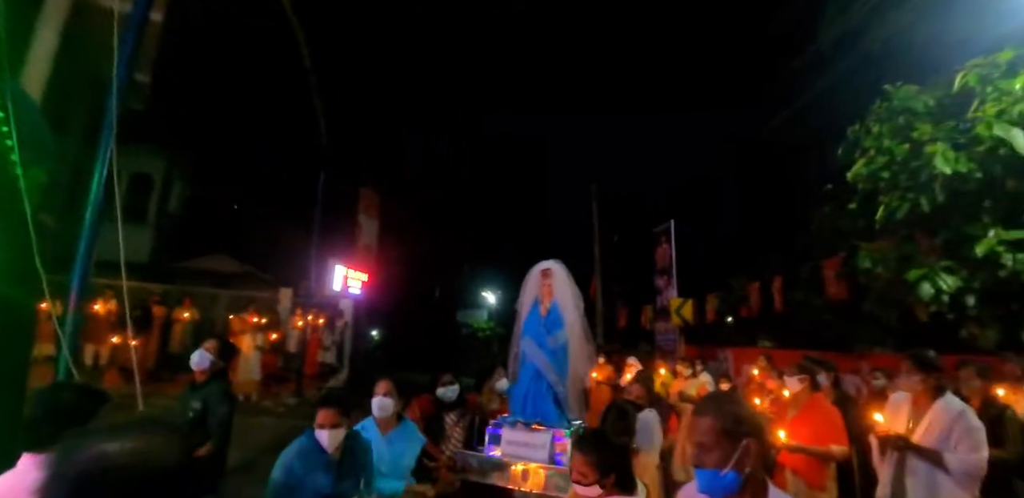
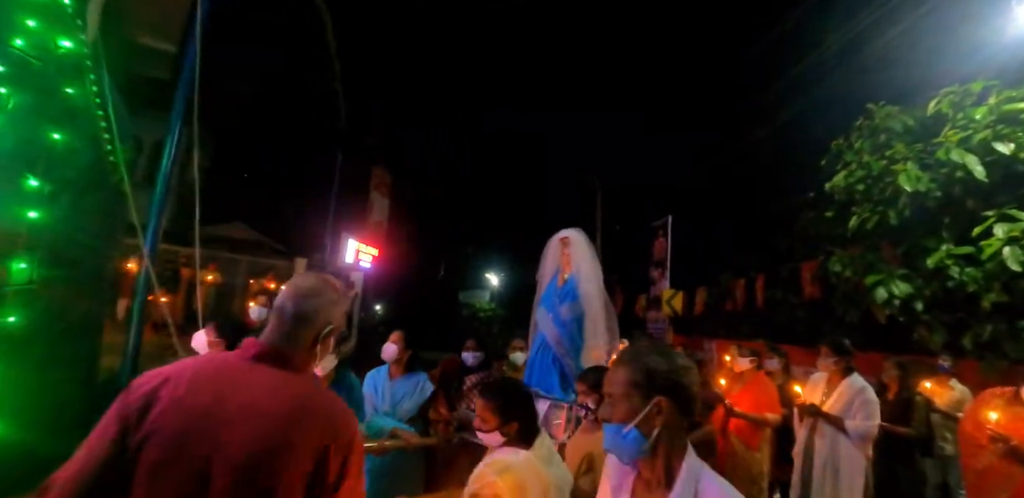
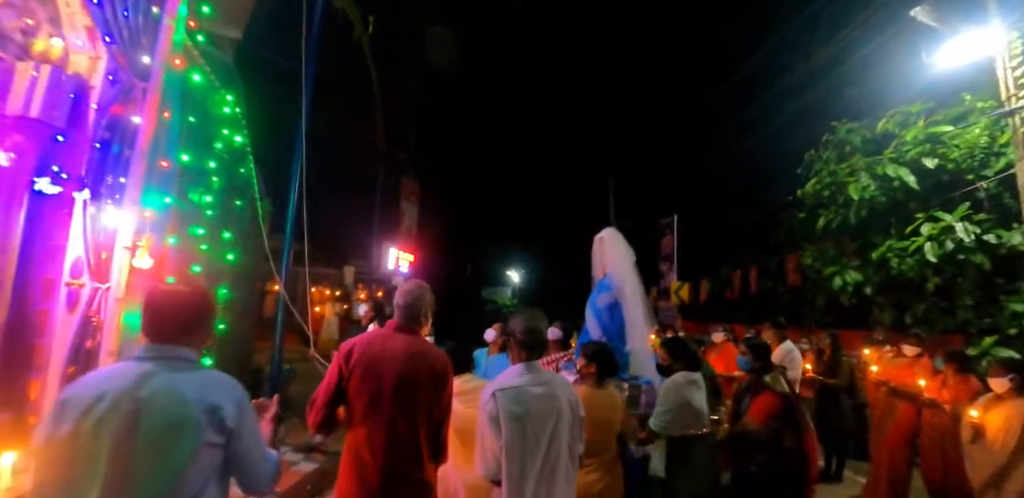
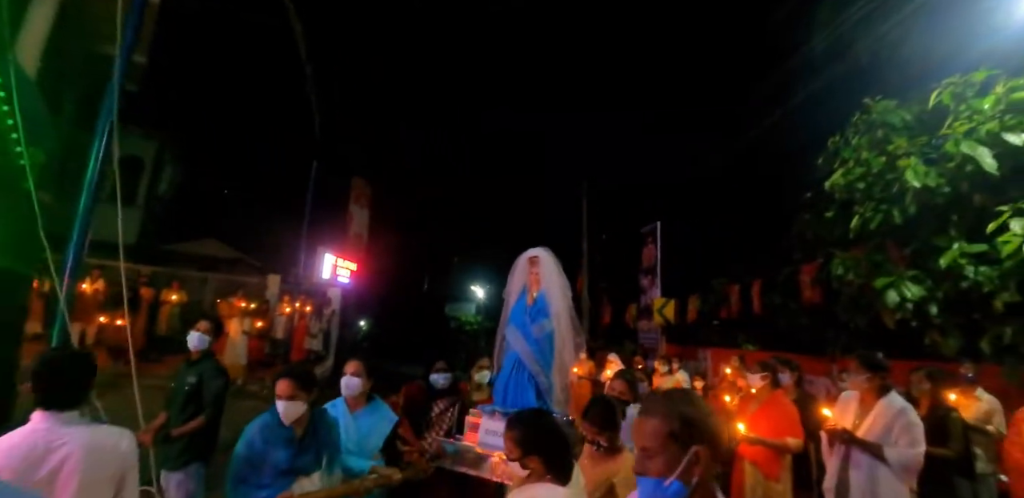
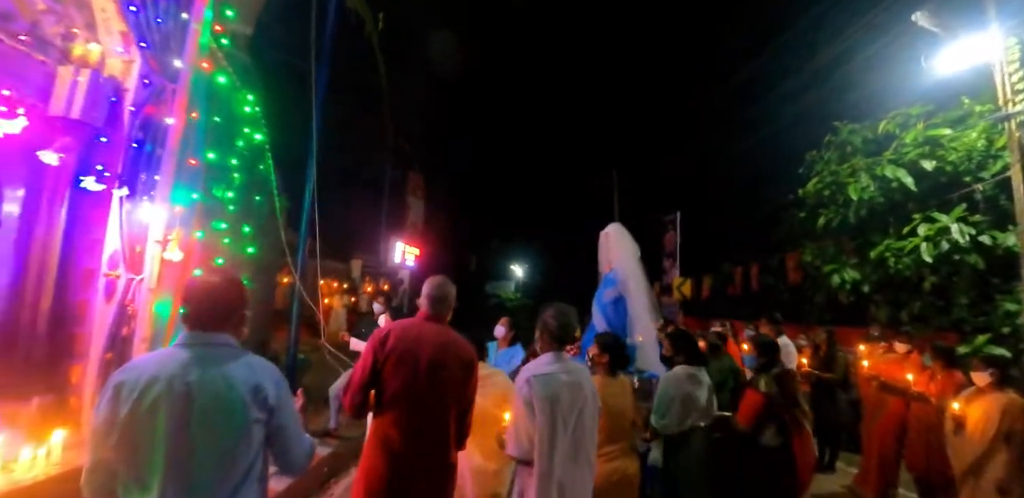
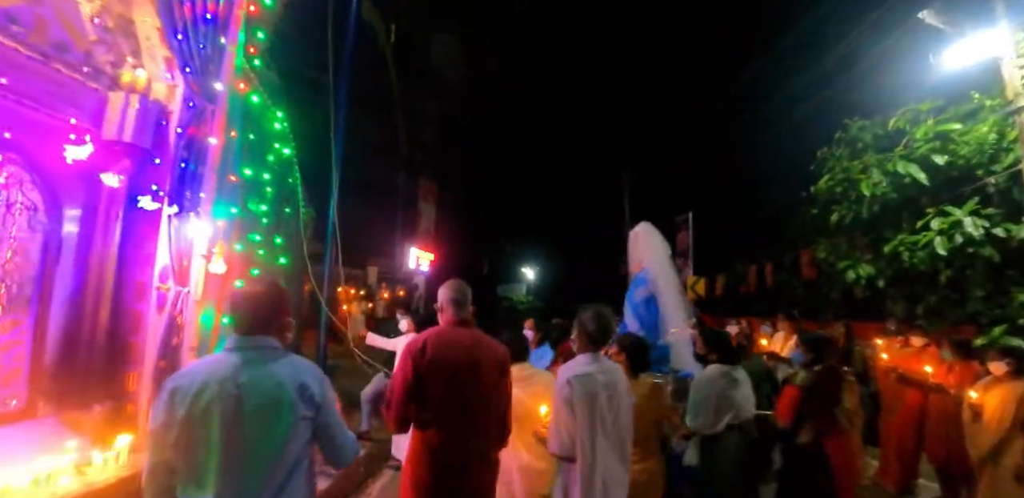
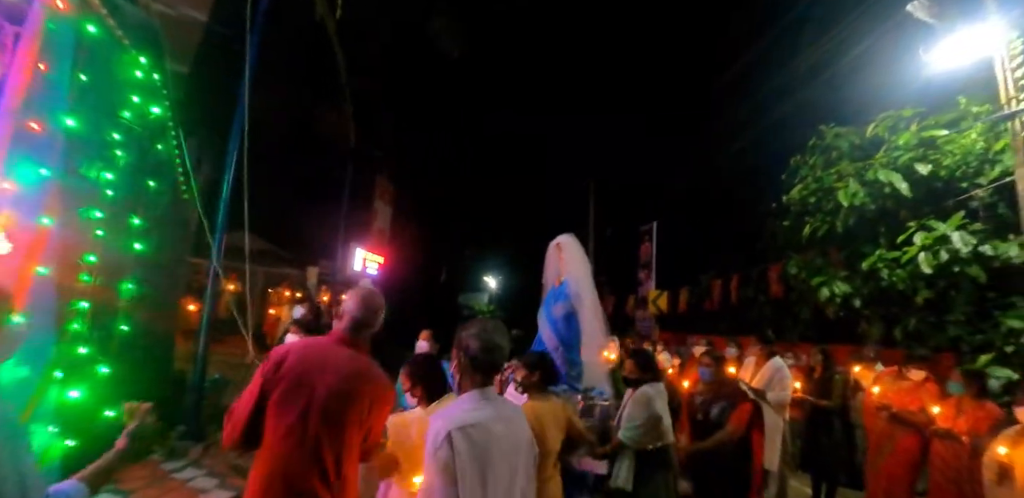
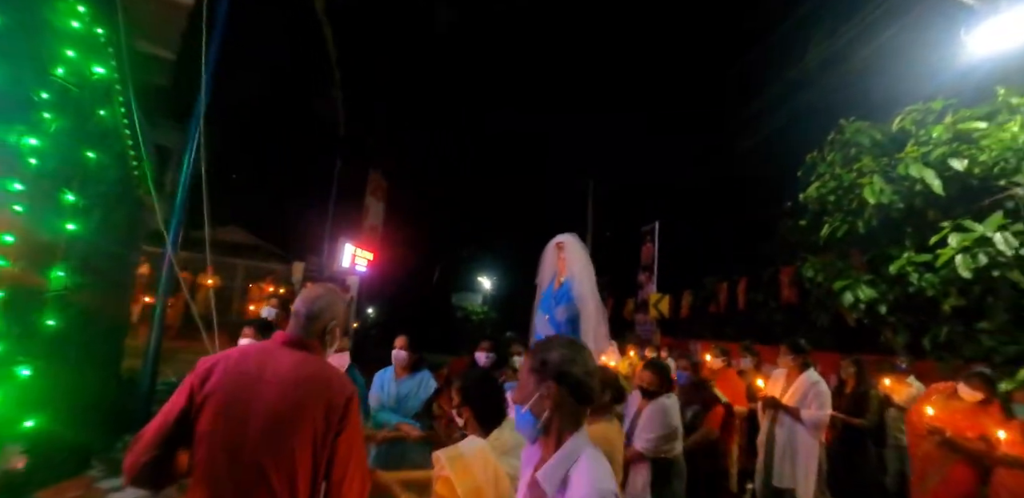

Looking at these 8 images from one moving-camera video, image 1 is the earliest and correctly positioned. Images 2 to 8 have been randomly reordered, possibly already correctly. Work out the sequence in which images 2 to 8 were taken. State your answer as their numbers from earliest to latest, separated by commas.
4, 2, 8, 7, 3, 5, 6
